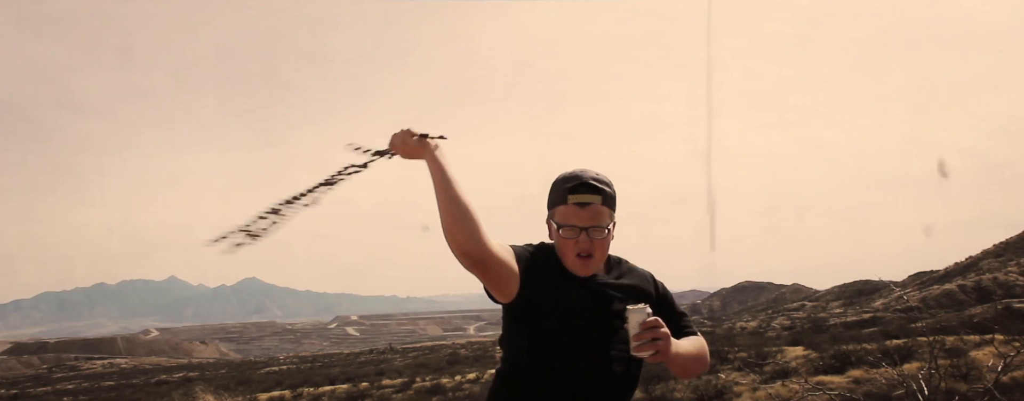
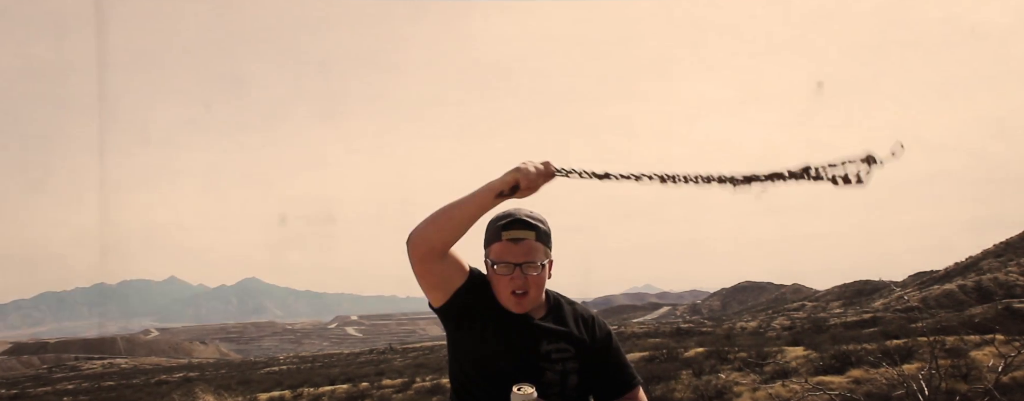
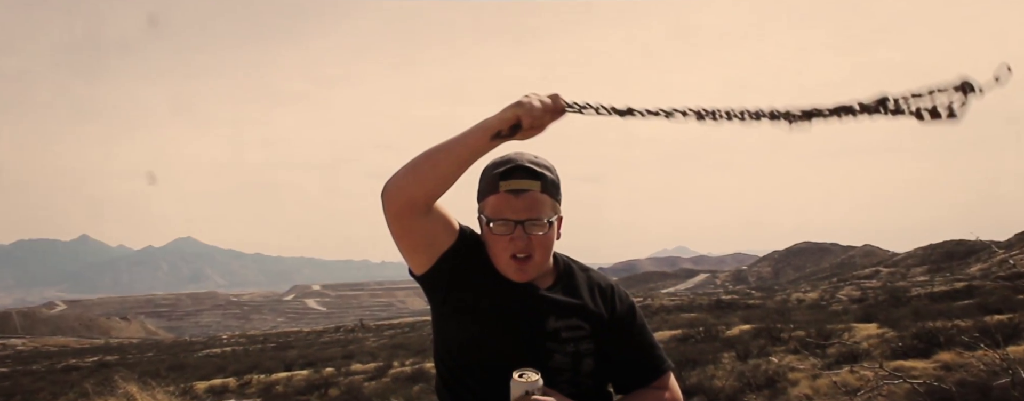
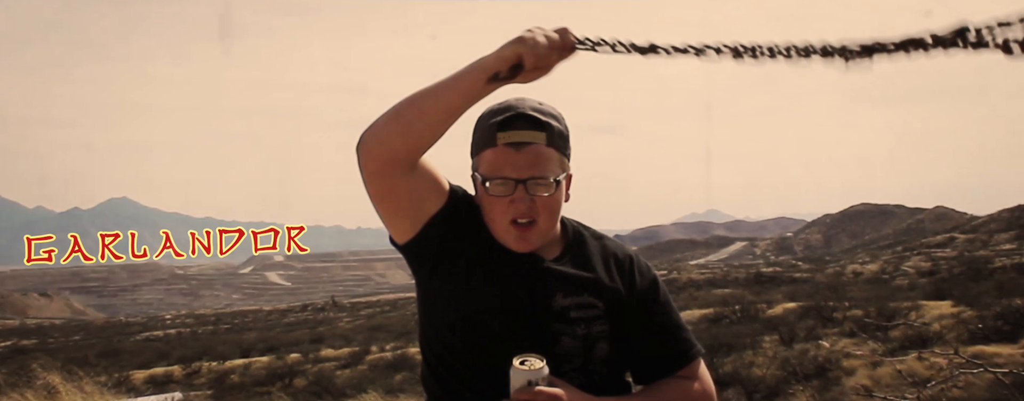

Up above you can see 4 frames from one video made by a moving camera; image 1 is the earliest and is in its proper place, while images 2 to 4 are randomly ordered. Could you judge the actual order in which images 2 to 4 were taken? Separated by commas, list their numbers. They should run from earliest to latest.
2, 3, 4
